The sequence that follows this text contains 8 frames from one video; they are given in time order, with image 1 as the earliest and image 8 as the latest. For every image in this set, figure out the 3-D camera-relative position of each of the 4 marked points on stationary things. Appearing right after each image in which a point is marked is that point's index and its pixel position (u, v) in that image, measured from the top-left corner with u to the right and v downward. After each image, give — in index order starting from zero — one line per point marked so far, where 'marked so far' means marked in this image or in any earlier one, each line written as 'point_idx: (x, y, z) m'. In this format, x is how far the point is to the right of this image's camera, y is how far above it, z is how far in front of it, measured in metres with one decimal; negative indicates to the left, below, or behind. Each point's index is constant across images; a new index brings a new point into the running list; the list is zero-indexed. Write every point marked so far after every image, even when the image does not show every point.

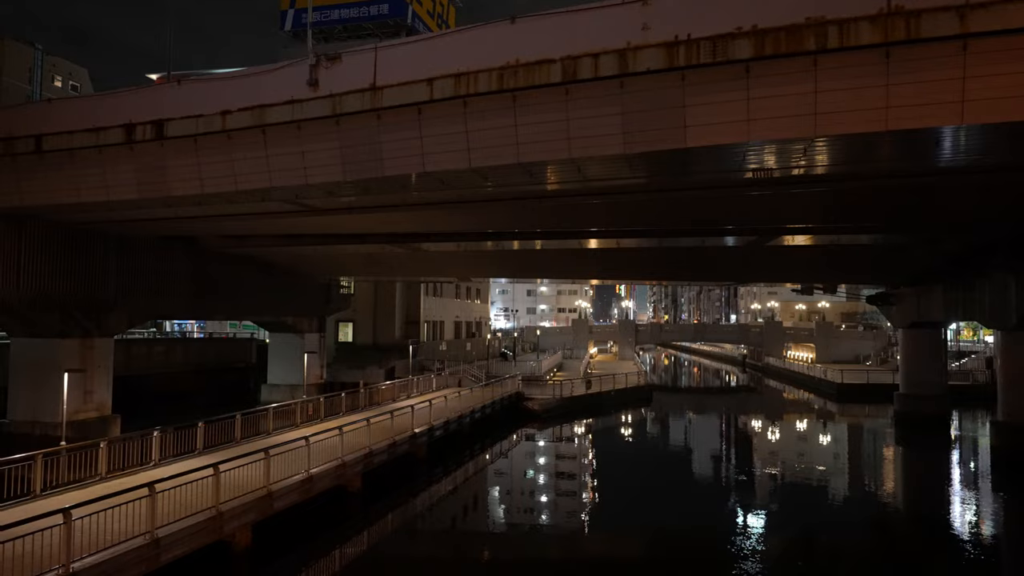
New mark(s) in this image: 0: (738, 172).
0: (+2.5, +1.3, +12.7) m
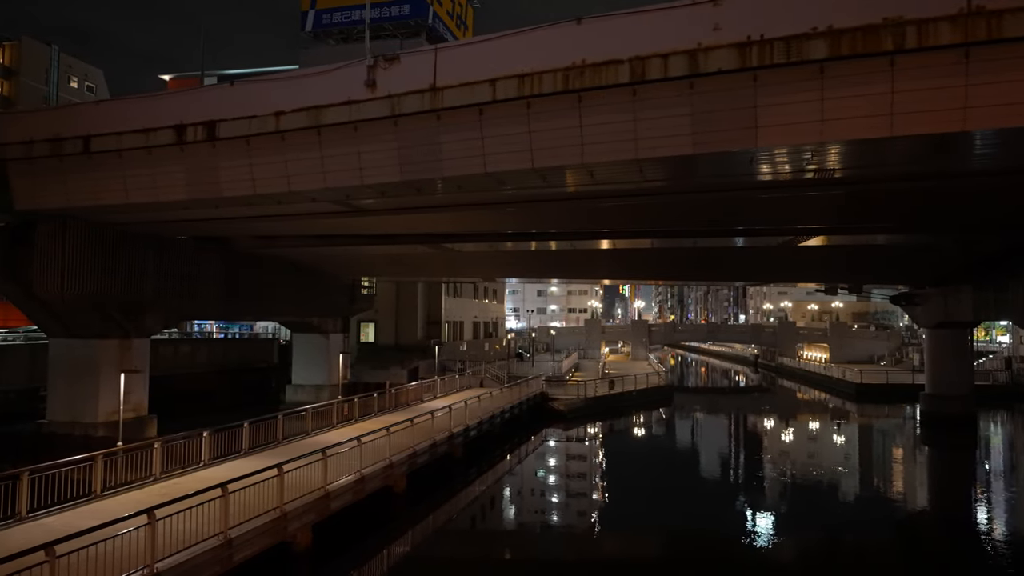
0: (+3.1, +1.3, +12.6) m
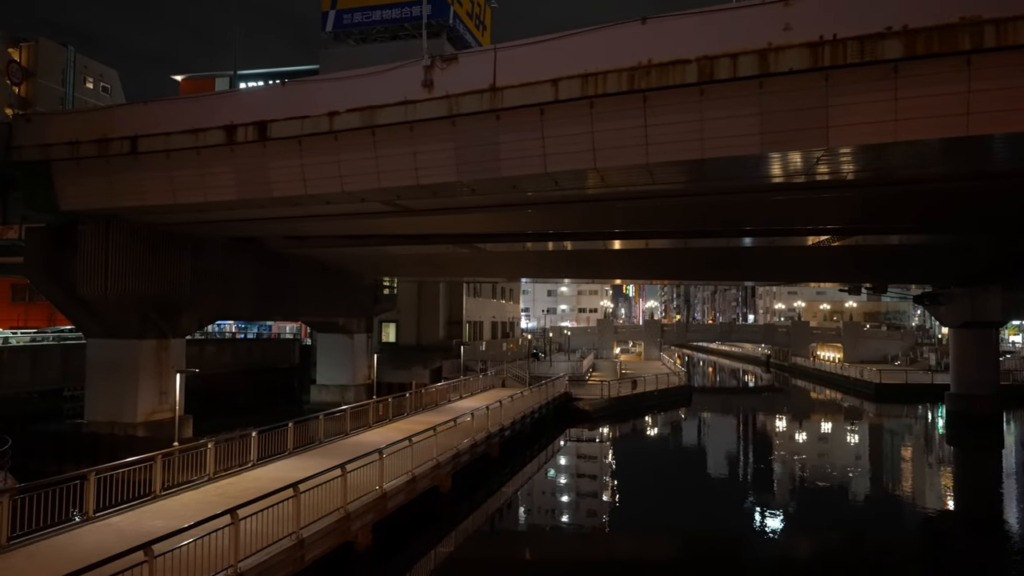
0: (+3.7, +1.3, +12.6) m
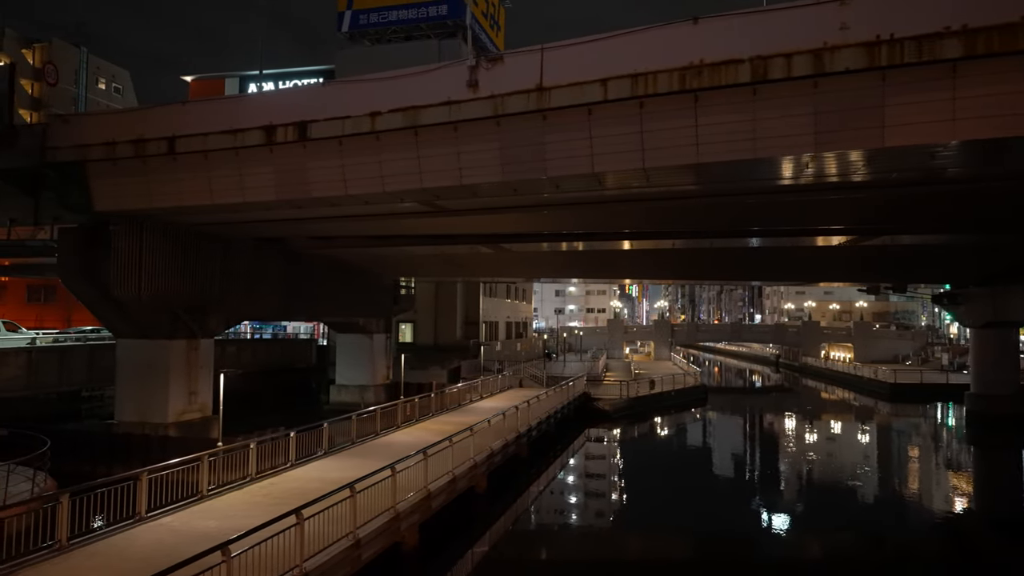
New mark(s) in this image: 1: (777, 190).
0: (+4.2, +1.3, +12.6) m
1: (+3.3, +1.2, +14.5) m
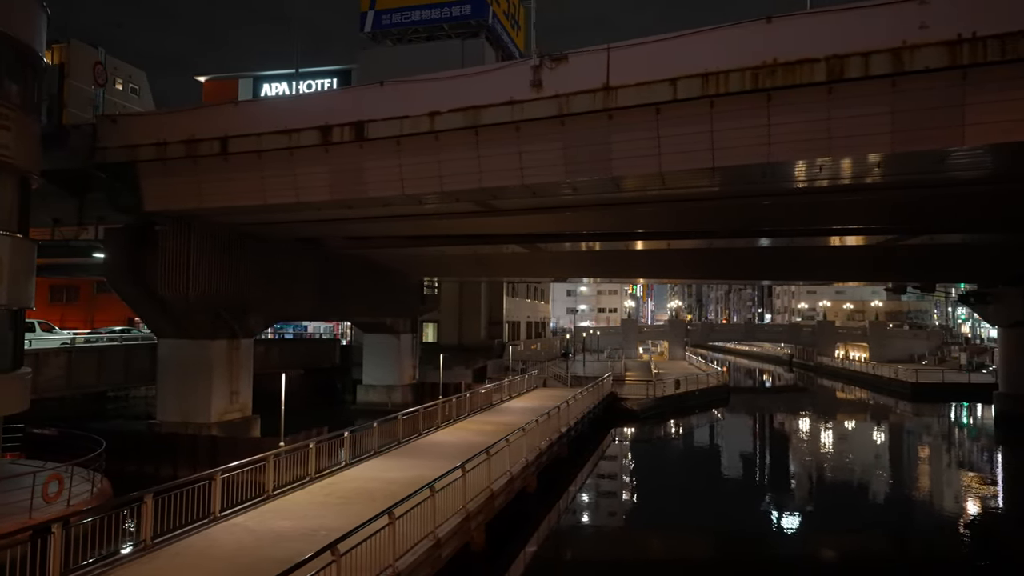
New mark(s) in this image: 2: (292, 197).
0: (+4.9, +1.3, +12.6) m
1: (+4.0, +1.2, +14.5) m
2: (-2.9, +1.2, +15.4) m
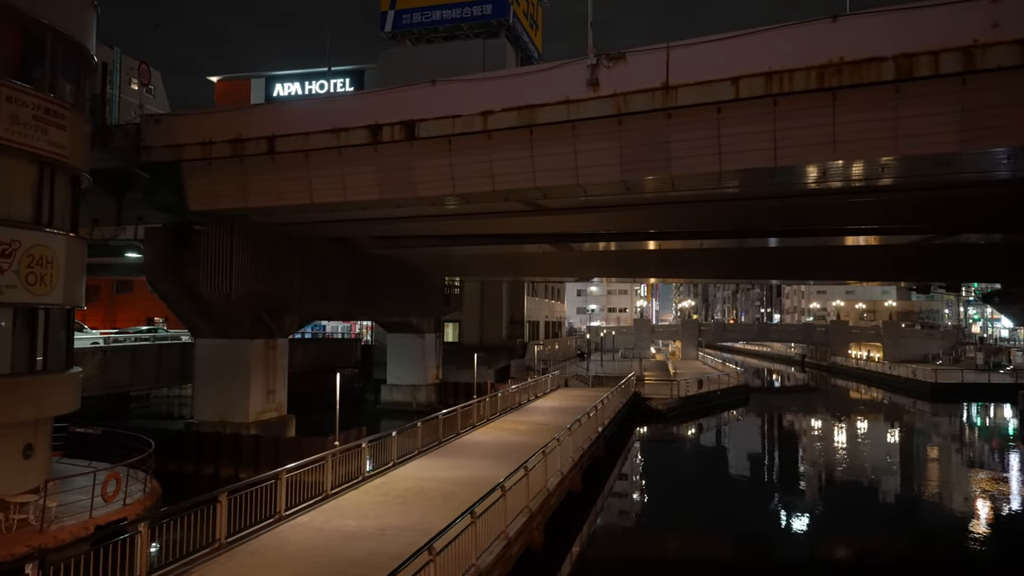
0: (+5.5, +1.3, +12.6) m
1: (+4.6, +1.2, +14.4) m
2: (-2.3, +1.2, +15.4) m
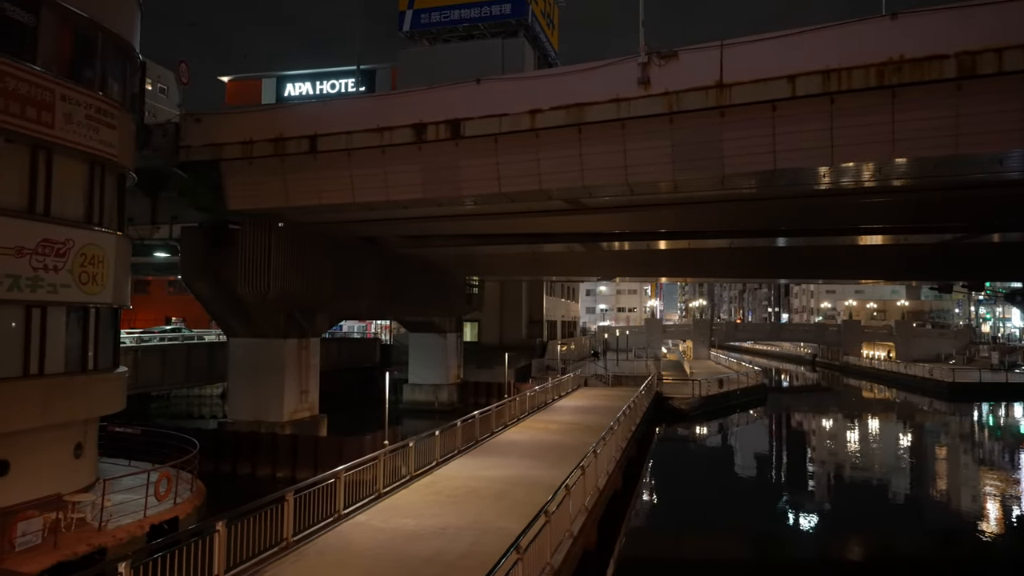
0: (+6.0, +1.3, +12.5) m
1: (+5.1, +1.3, +14.4) m
2: (-1.7, +1.2, +15.4) m
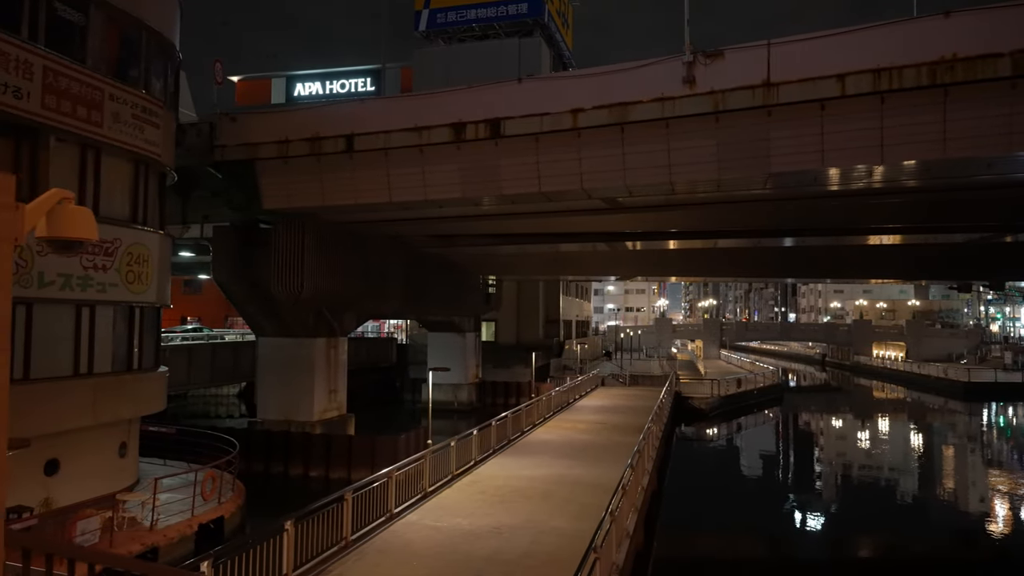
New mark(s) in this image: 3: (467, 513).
0: (+6.5, +1.3, +12.5) m
1: (+5.6, +1.3, +14.4) m
2: (-1.2, +1.2, +15.4) m
3: (-0.5, -2.2, +11.2) m
